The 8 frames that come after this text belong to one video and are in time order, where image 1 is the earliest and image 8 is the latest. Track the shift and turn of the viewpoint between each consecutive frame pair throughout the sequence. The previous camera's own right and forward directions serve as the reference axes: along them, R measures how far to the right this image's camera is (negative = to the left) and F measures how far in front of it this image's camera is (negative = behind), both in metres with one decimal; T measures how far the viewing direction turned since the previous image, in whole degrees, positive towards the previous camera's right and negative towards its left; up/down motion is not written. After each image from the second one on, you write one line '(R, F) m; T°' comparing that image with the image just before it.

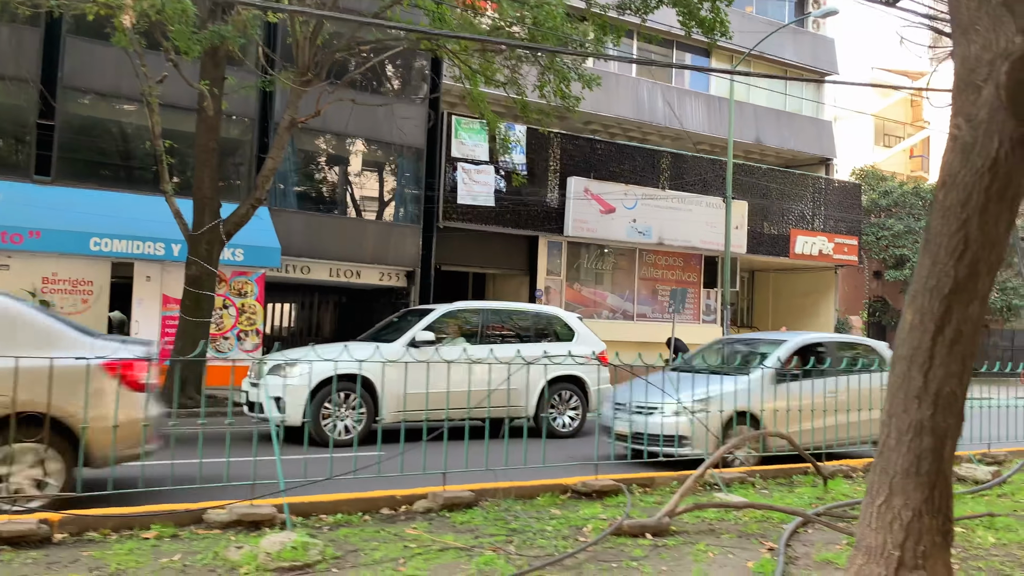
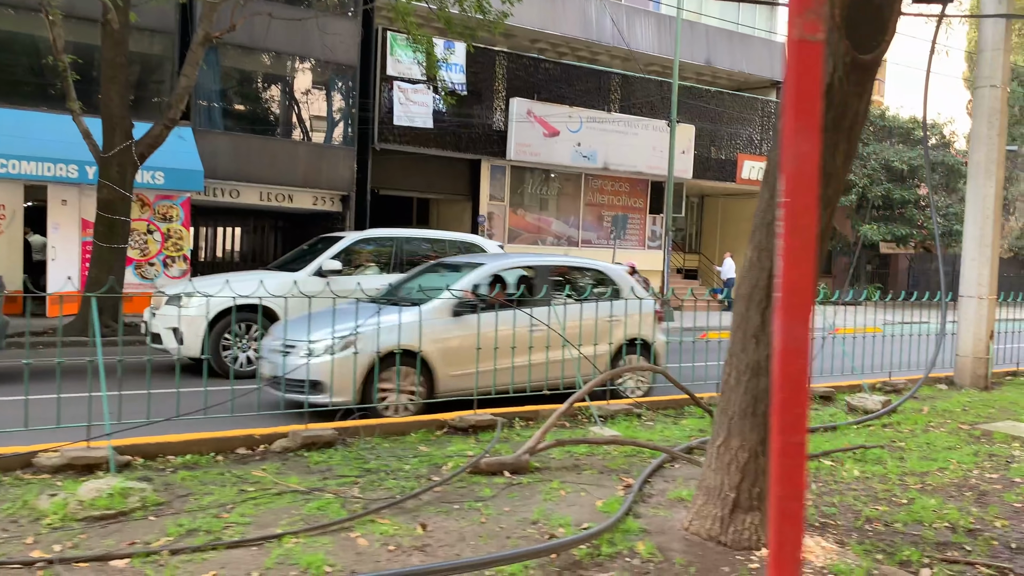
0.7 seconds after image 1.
(+0.6, +0.2) m; +2°
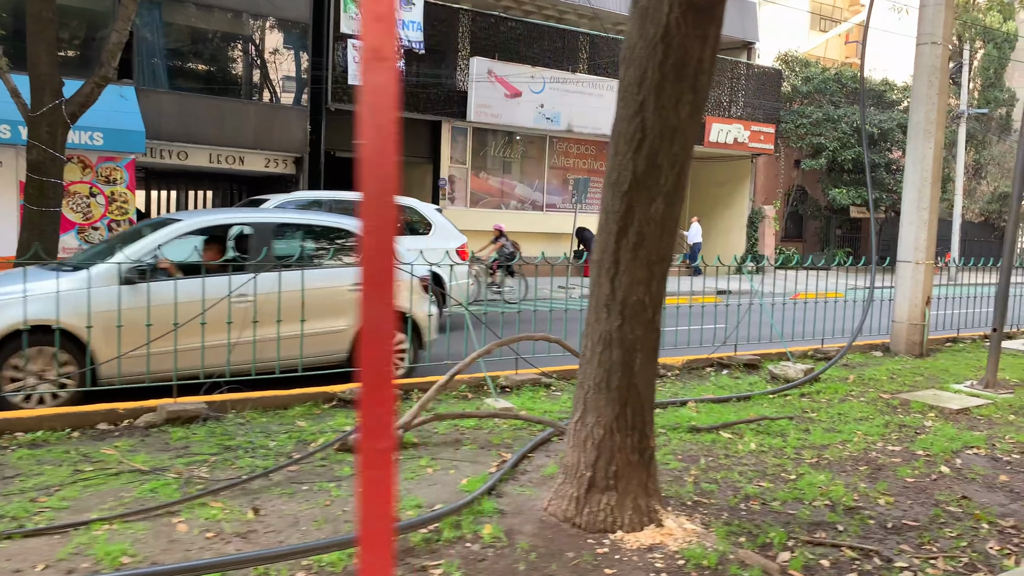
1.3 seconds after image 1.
(+0.6, +0.3) m; +1°
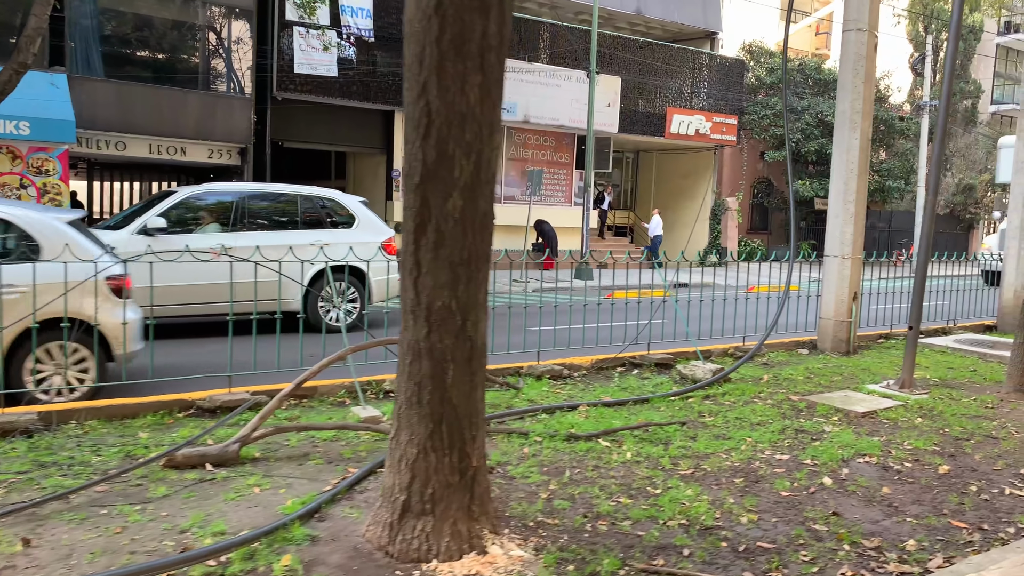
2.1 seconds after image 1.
(+0.6, +0.3) m; +1°
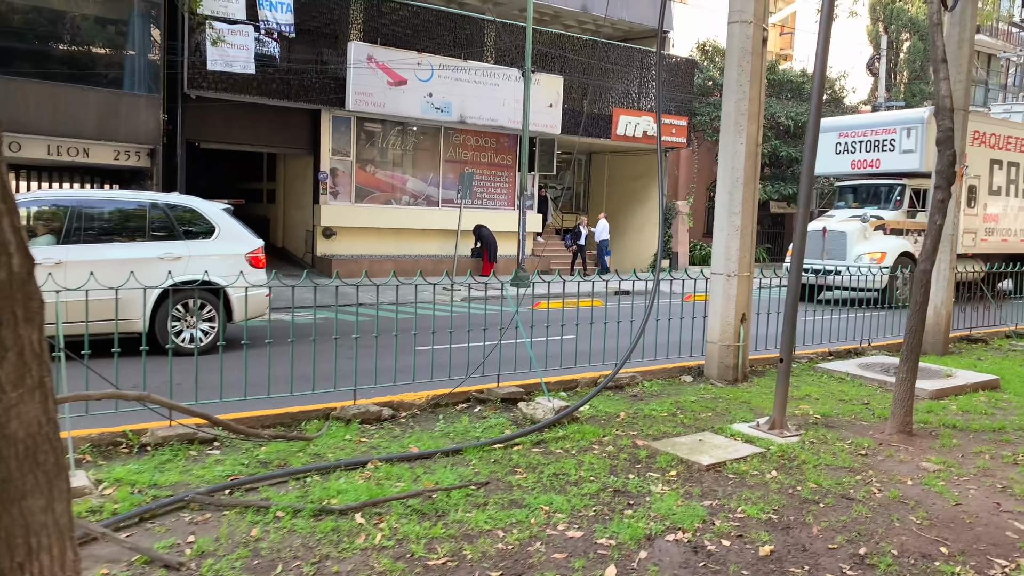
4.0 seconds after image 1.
(+1.1, +0.8) m; +1°
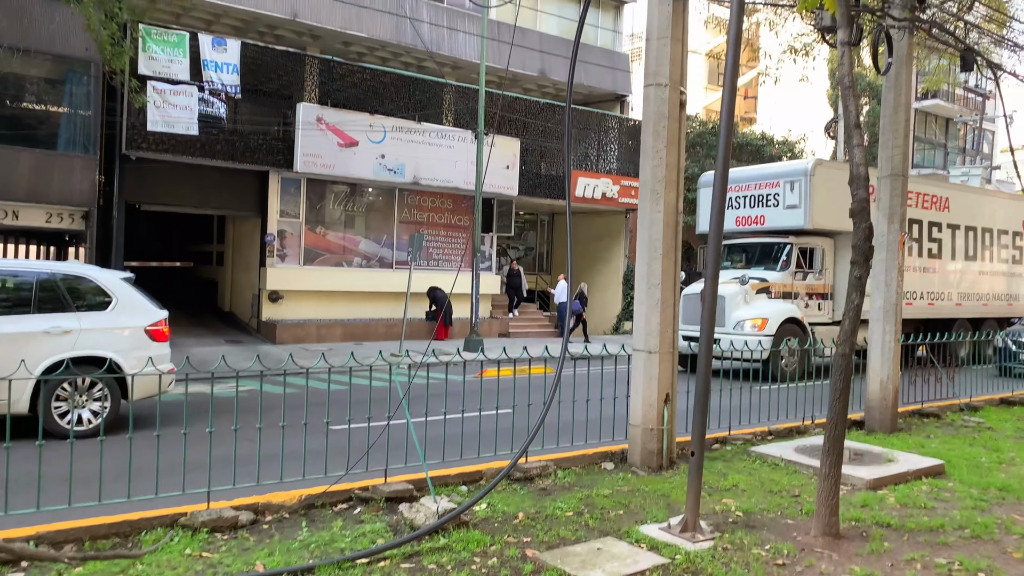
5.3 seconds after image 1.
(+0.6, +0.5) m; +1°
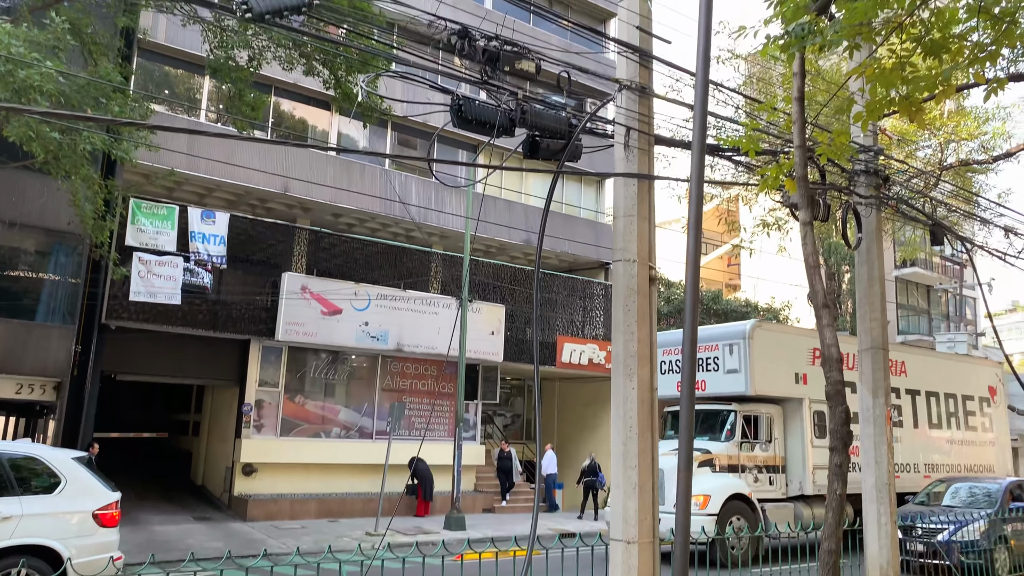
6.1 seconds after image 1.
(+0.2, +0.2) m; +1°
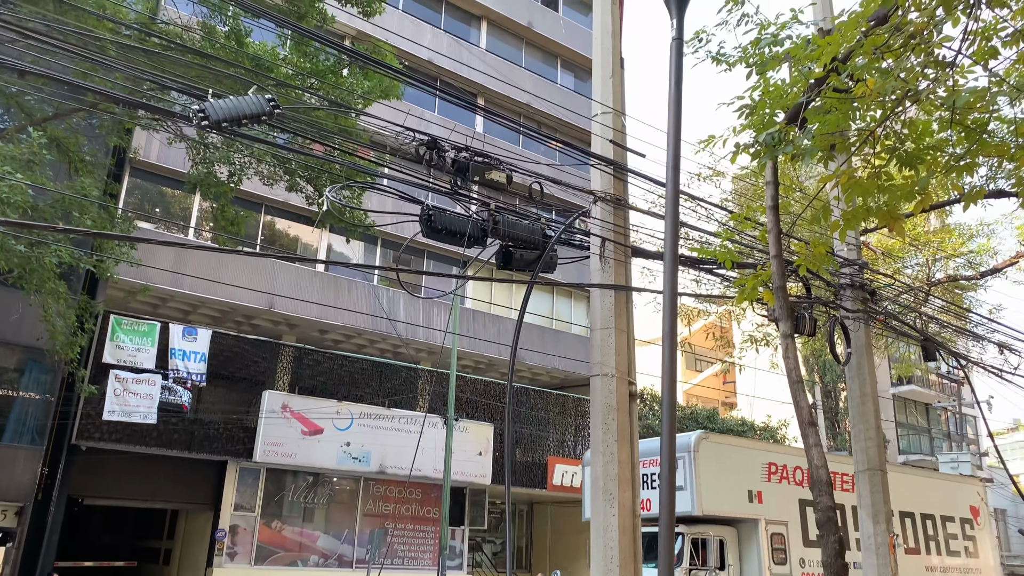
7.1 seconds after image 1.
(+0.2, +0.3) m; 0°
